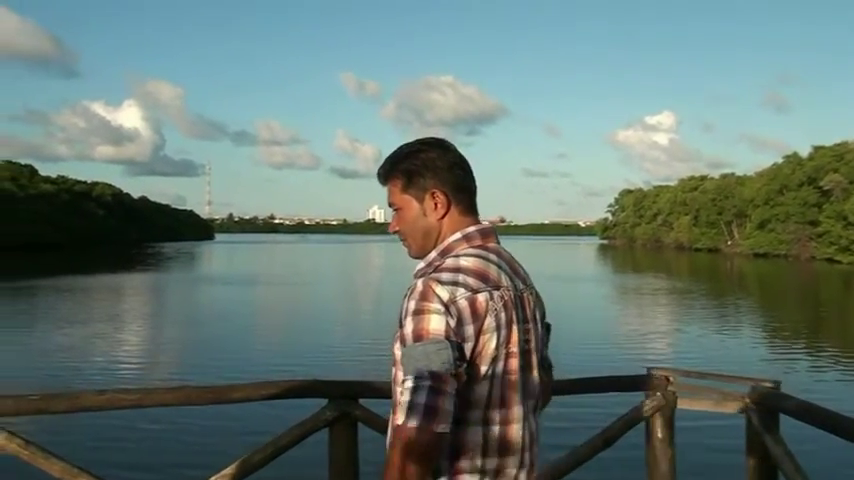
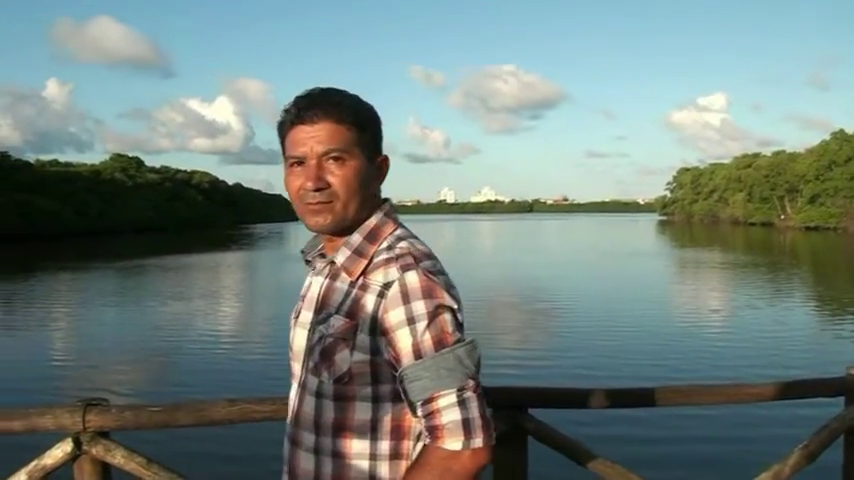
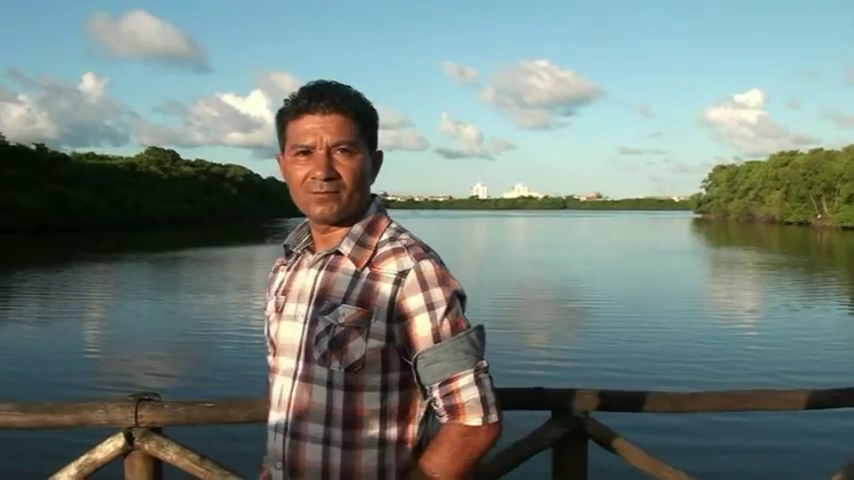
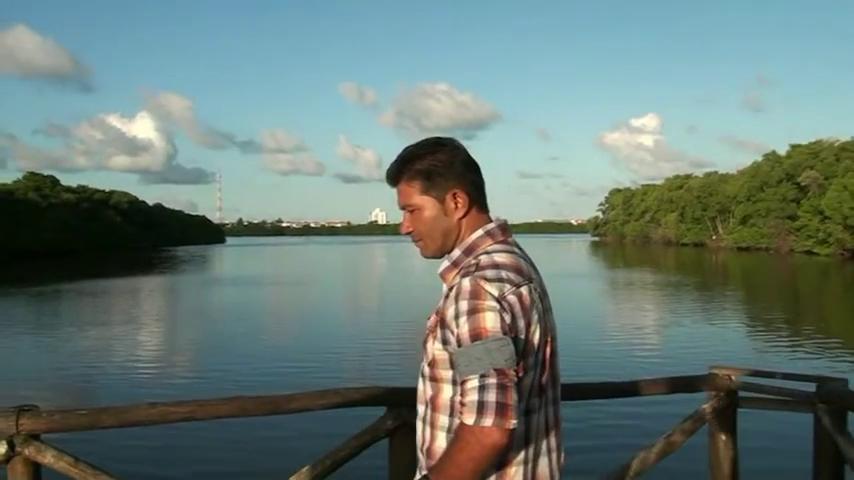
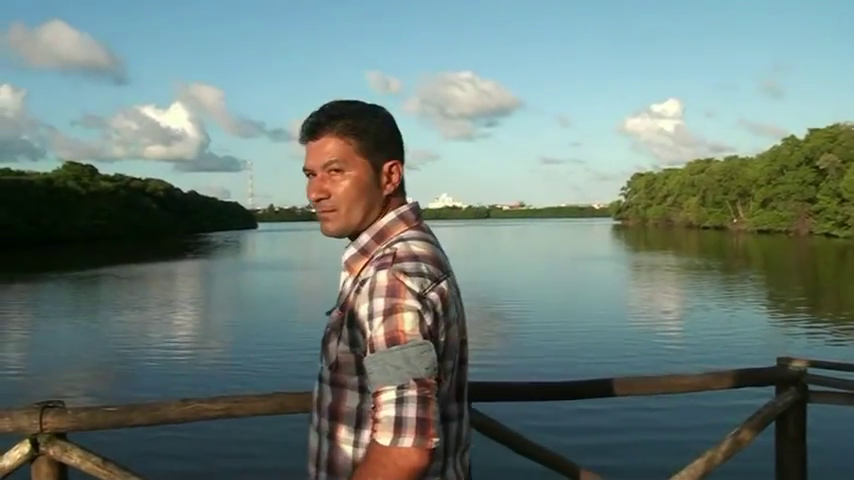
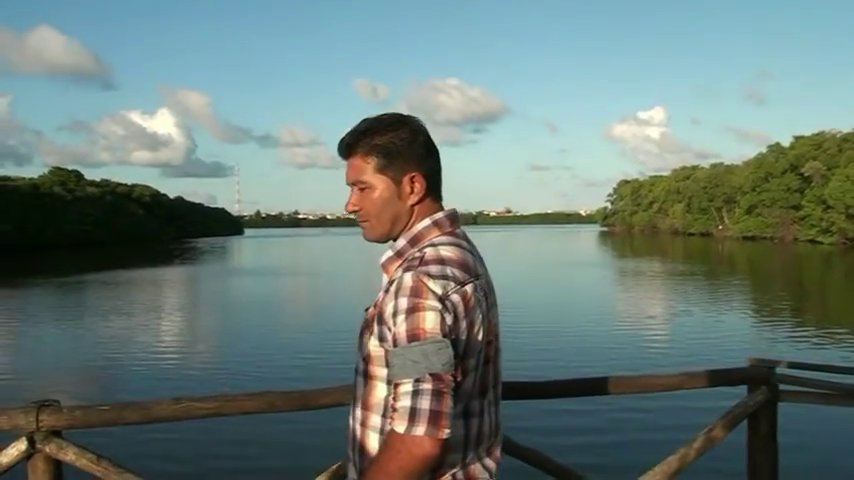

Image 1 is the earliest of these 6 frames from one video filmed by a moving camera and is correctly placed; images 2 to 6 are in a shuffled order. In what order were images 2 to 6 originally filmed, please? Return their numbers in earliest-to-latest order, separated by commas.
4, 6, 5, 2, 3
